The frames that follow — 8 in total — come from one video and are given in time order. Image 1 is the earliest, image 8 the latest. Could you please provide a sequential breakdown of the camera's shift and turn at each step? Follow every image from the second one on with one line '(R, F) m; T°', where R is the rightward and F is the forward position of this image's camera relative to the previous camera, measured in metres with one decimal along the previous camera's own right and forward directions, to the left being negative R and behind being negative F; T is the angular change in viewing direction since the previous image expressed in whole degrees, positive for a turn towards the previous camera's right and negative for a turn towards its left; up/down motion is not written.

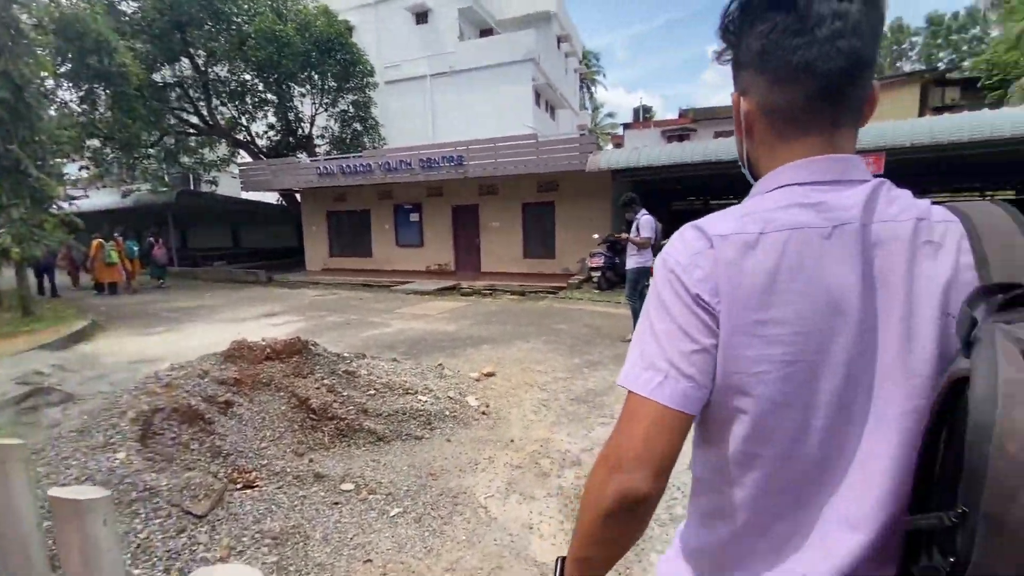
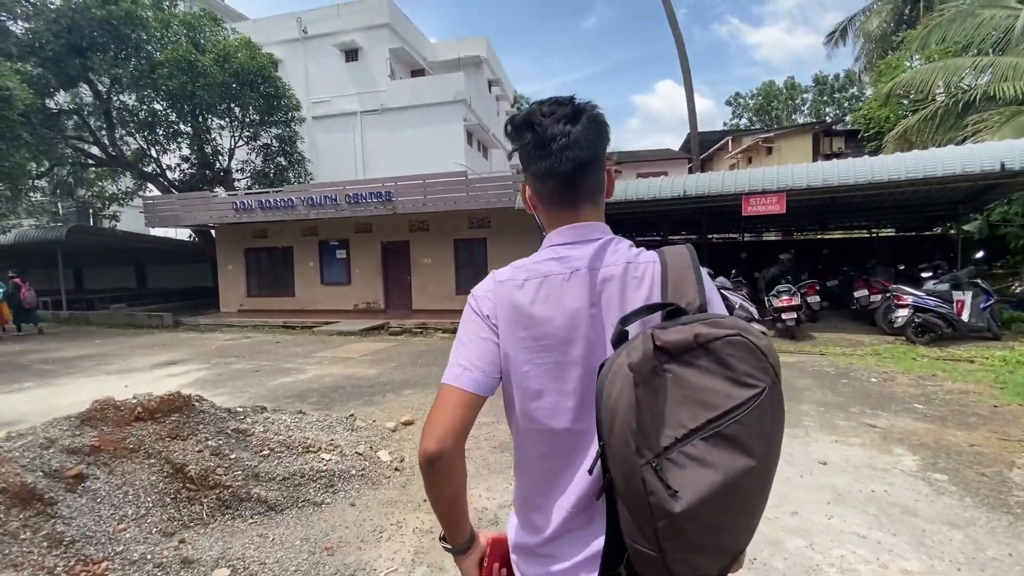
(+0.2, +0.2) m; +7°
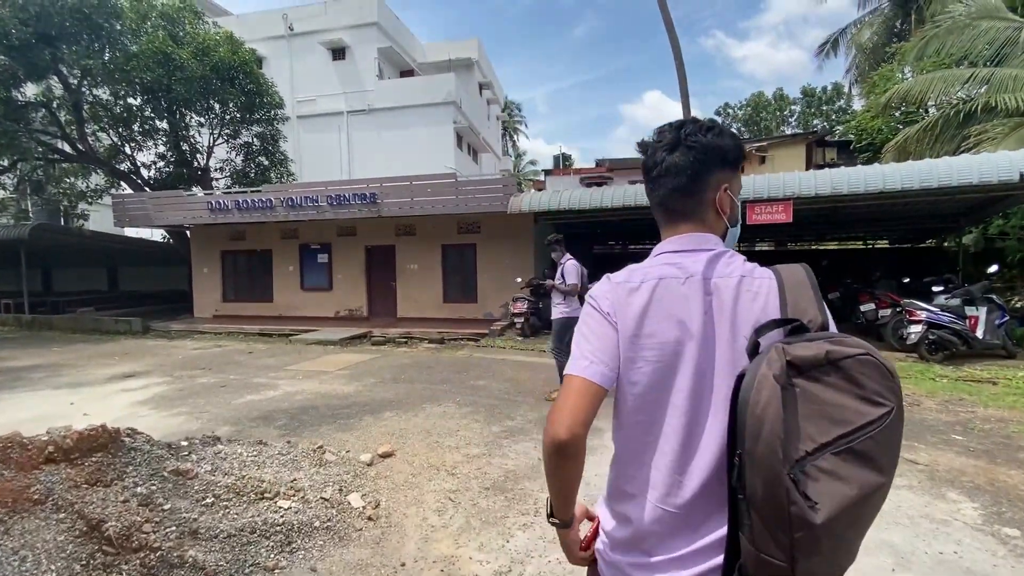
(-0.1, +0.6) m; +1°
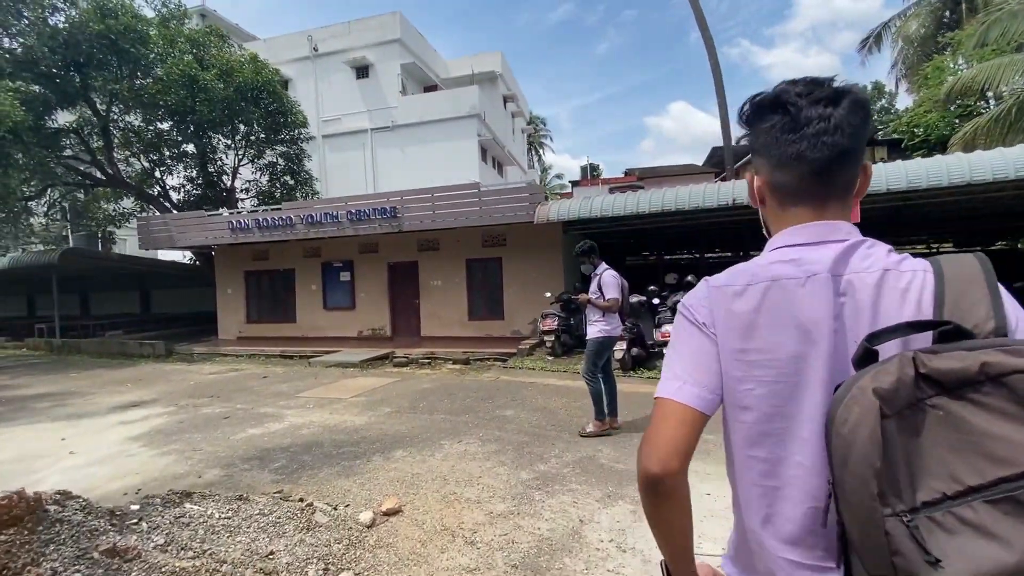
(0.0, +0.8) m; -3°
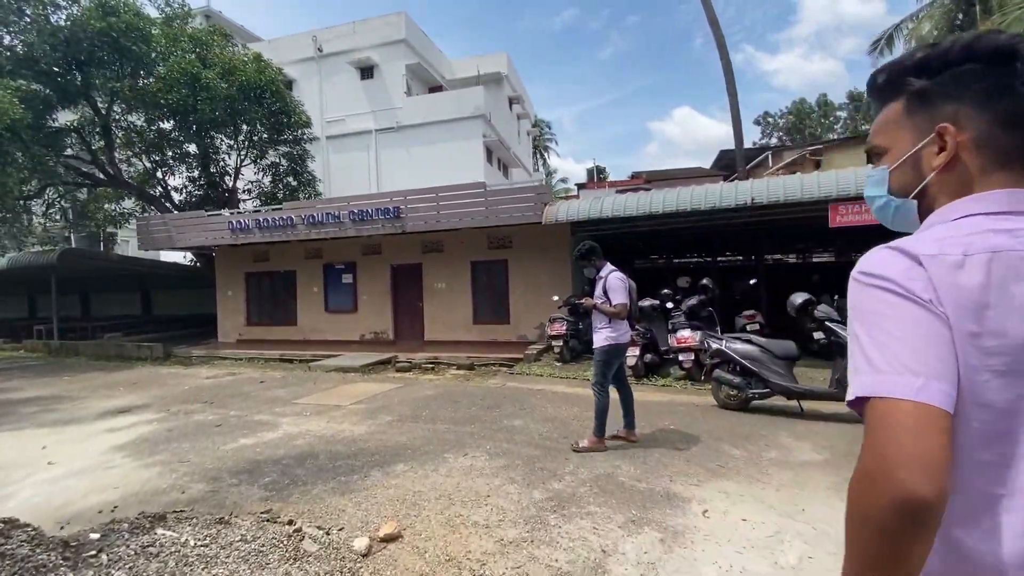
(-0.1, +0.4) m; 0°
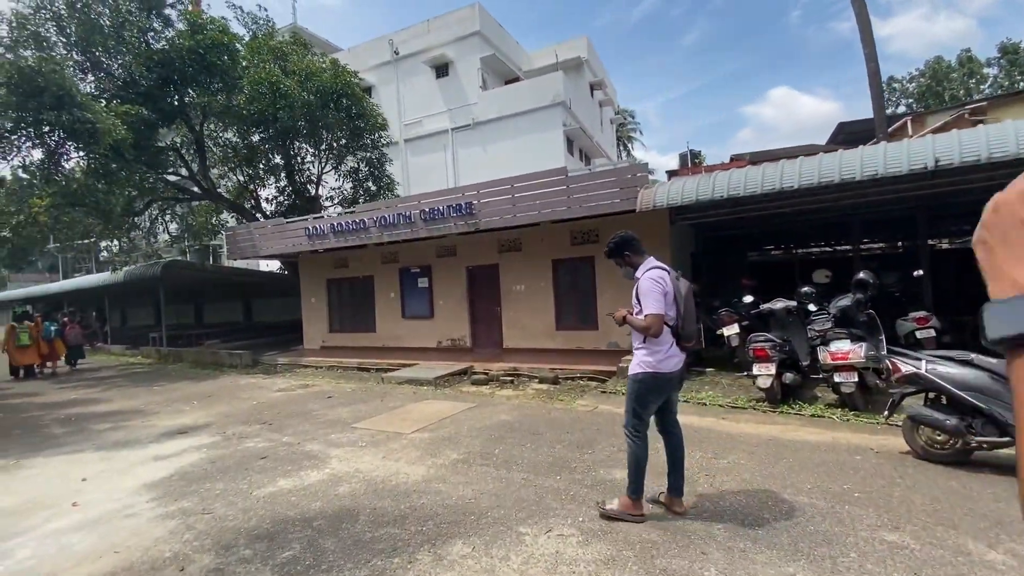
(-0.1, +1.3) m; -10°
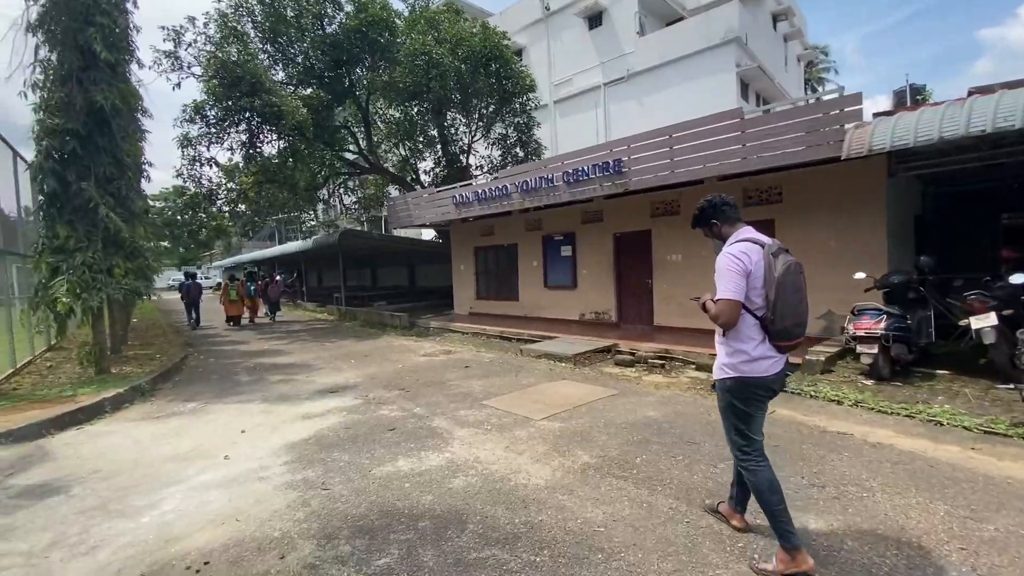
(0.0, +0.9) m; -18°
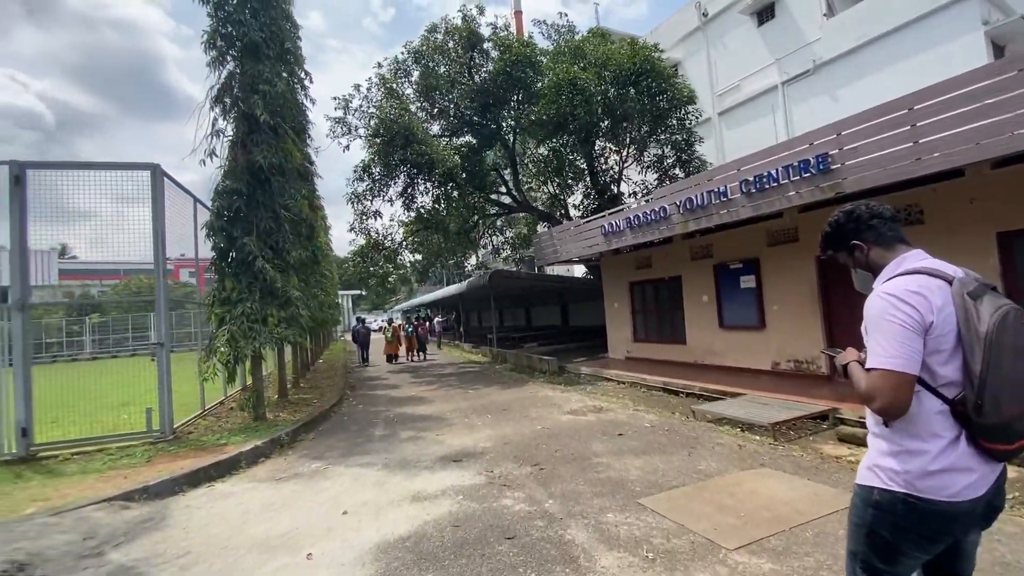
(0.0, +1.5) m; -19°
